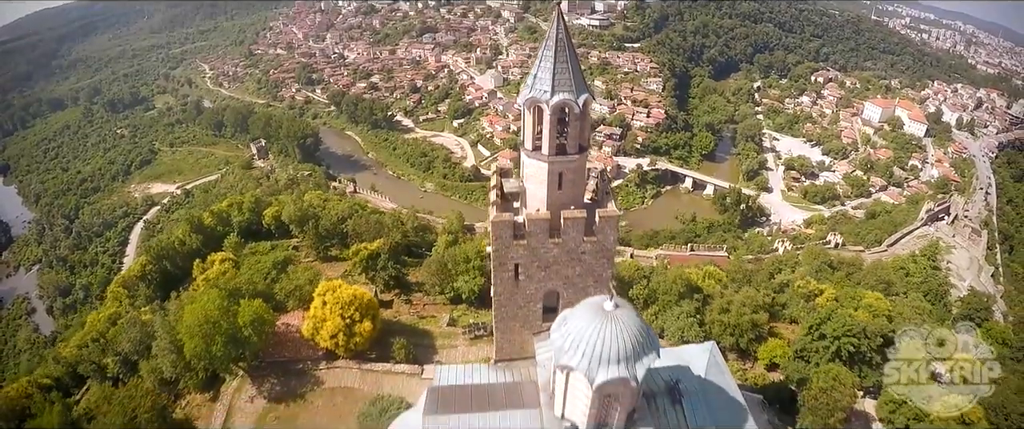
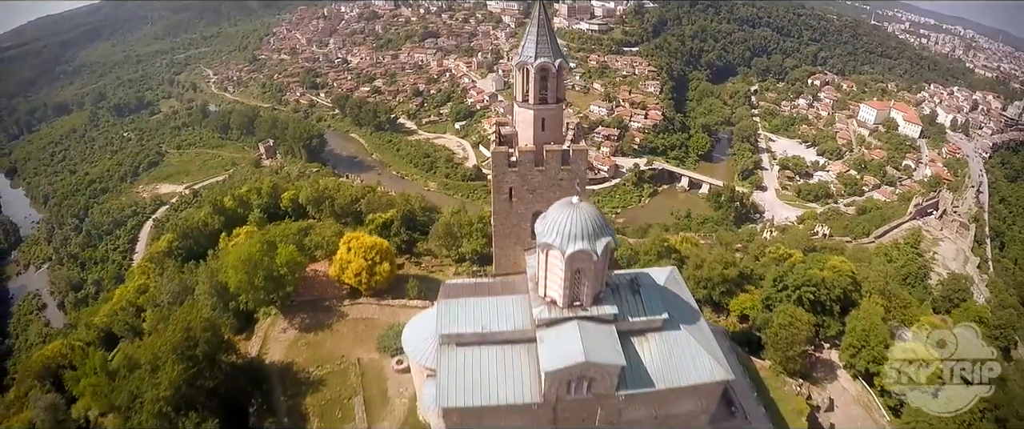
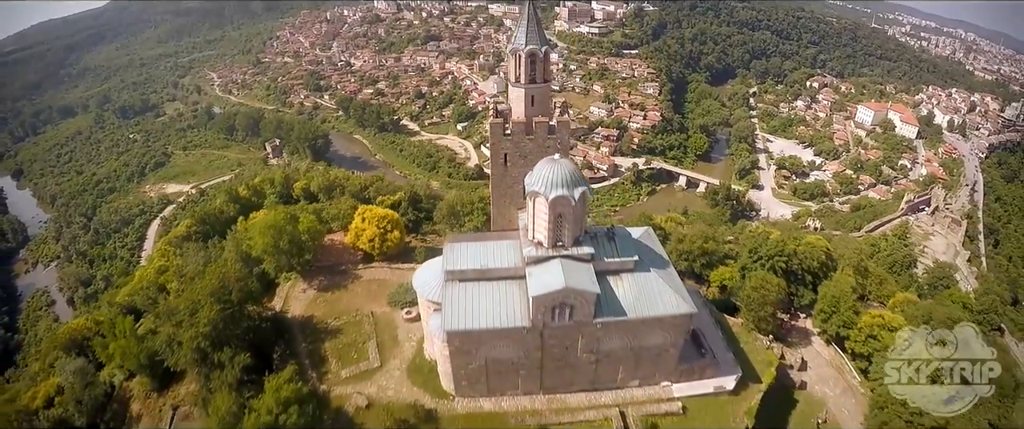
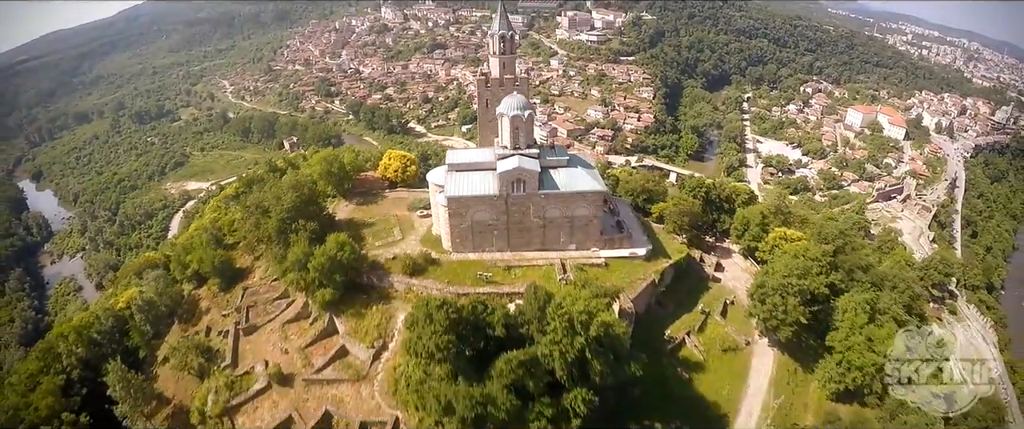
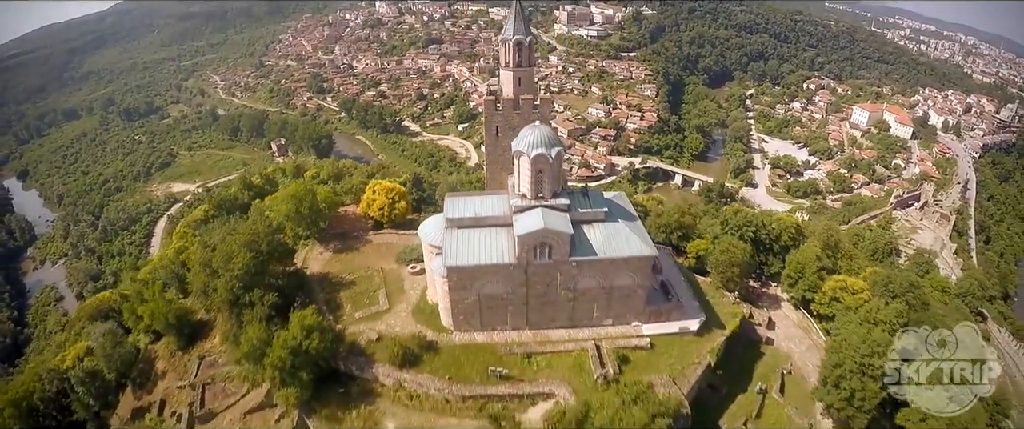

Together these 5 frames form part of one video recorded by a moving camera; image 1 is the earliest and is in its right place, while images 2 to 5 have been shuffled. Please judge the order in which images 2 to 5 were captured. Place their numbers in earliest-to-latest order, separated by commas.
2, 3, 5, 4
